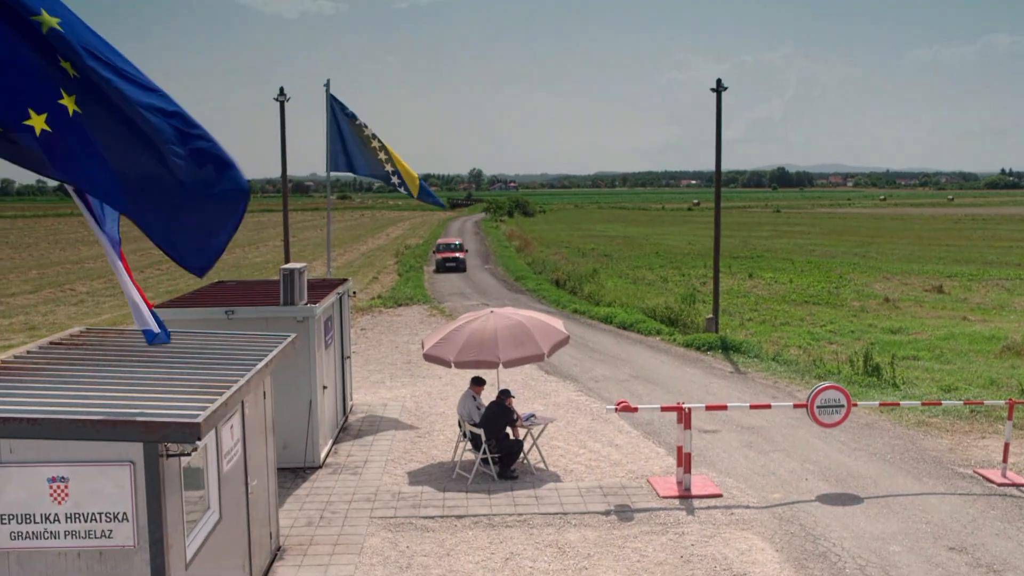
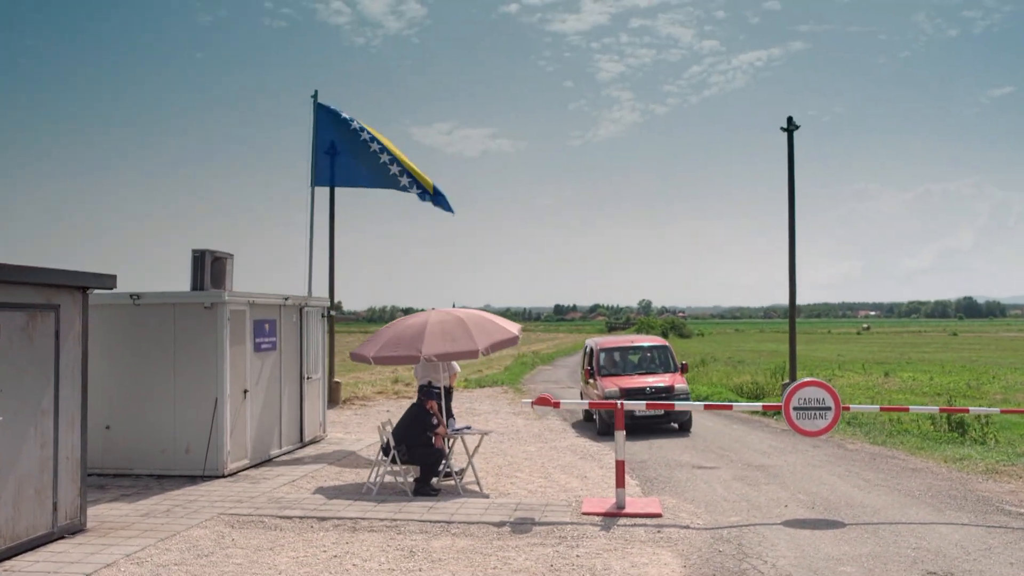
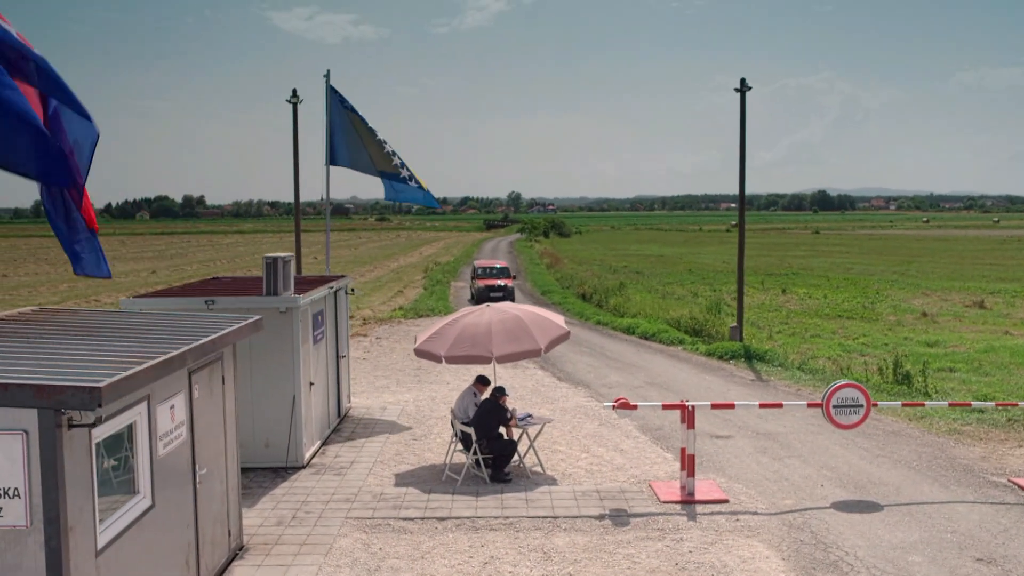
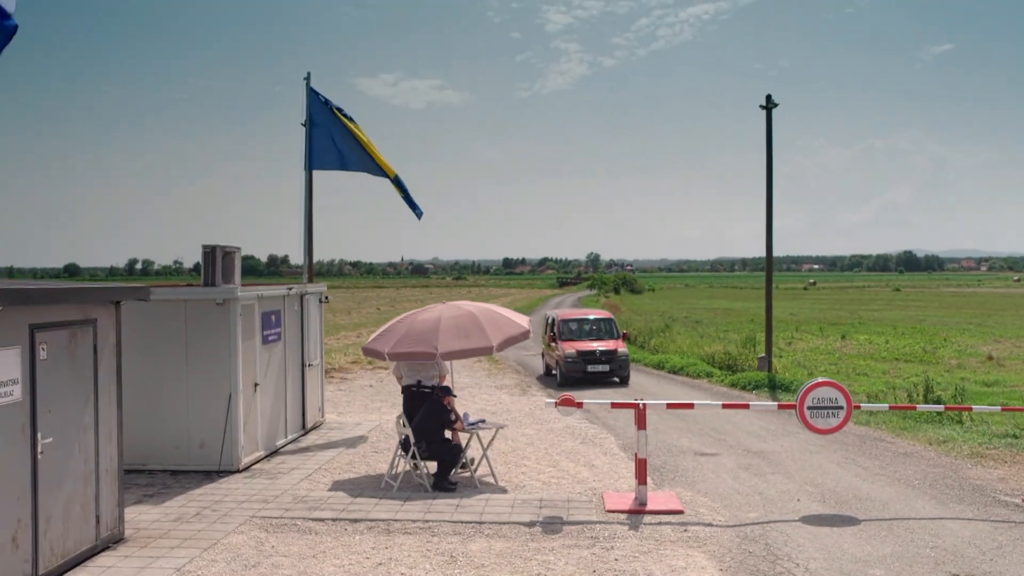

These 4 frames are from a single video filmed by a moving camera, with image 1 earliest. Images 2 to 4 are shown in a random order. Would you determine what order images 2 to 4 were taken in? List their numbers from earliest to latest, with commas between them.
3, 4, 2
